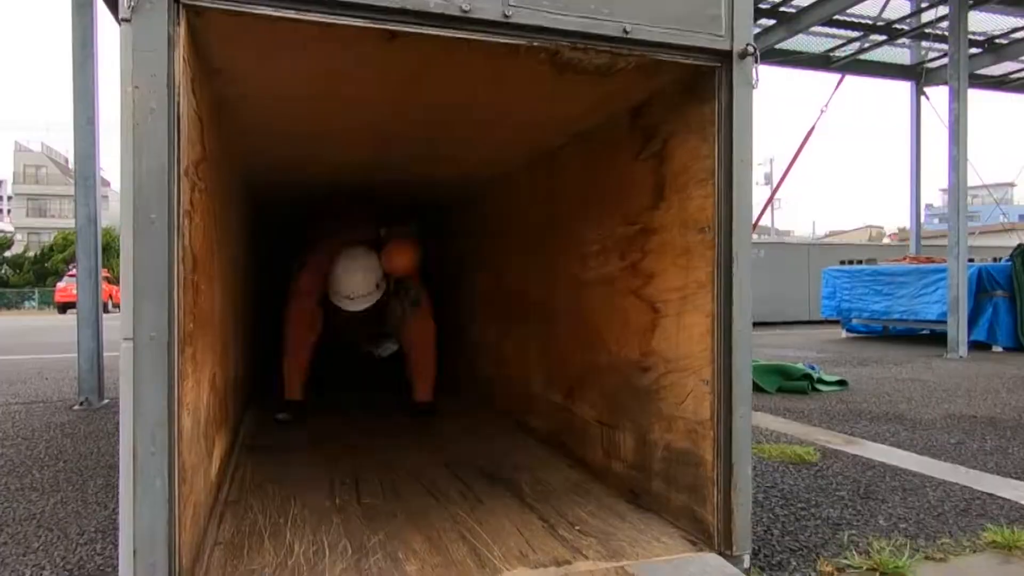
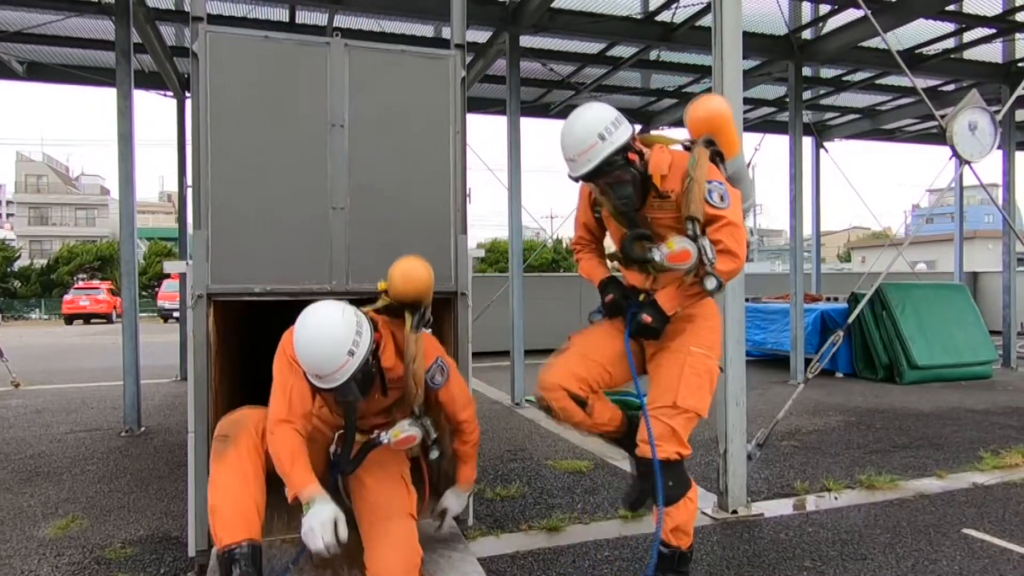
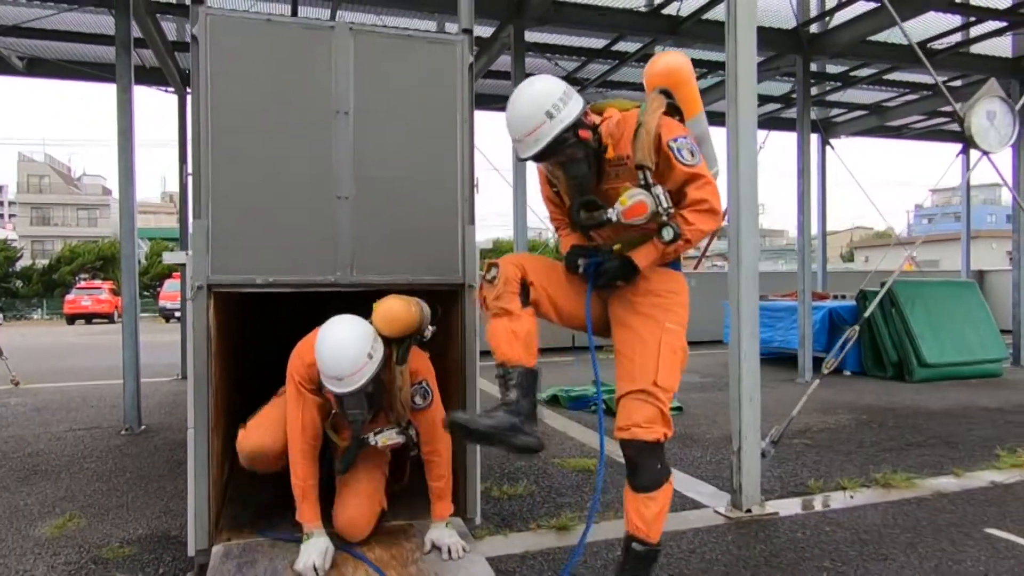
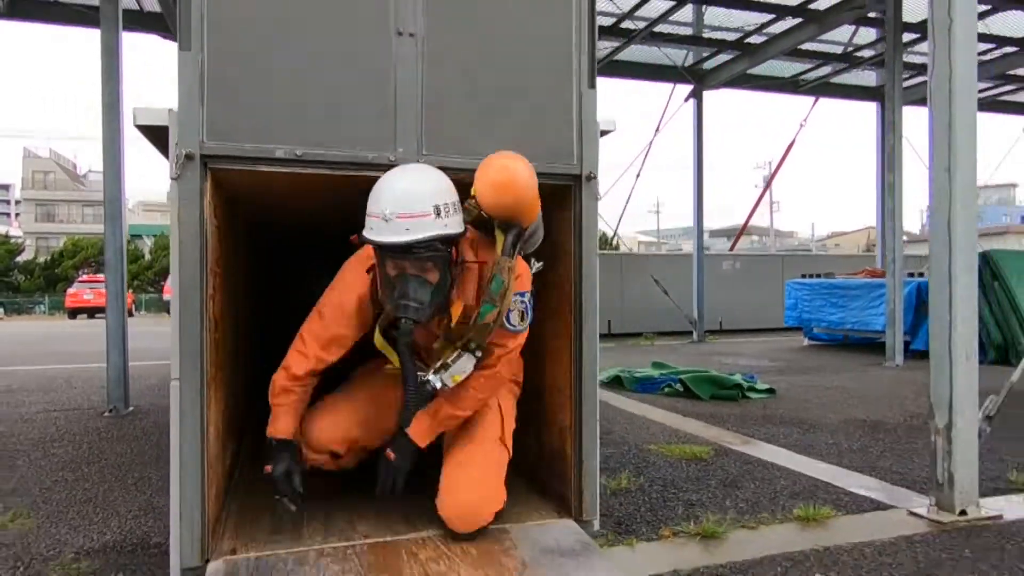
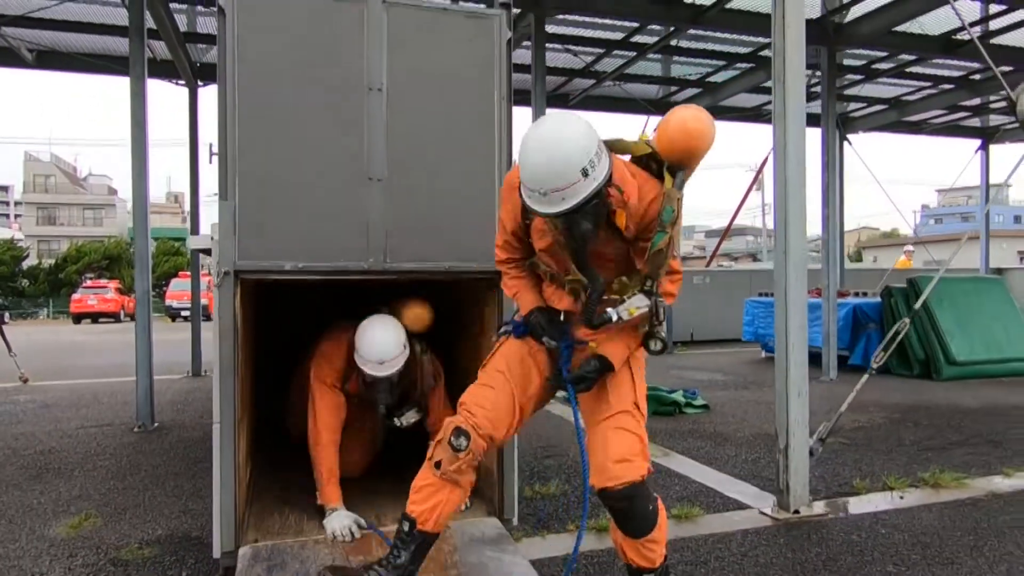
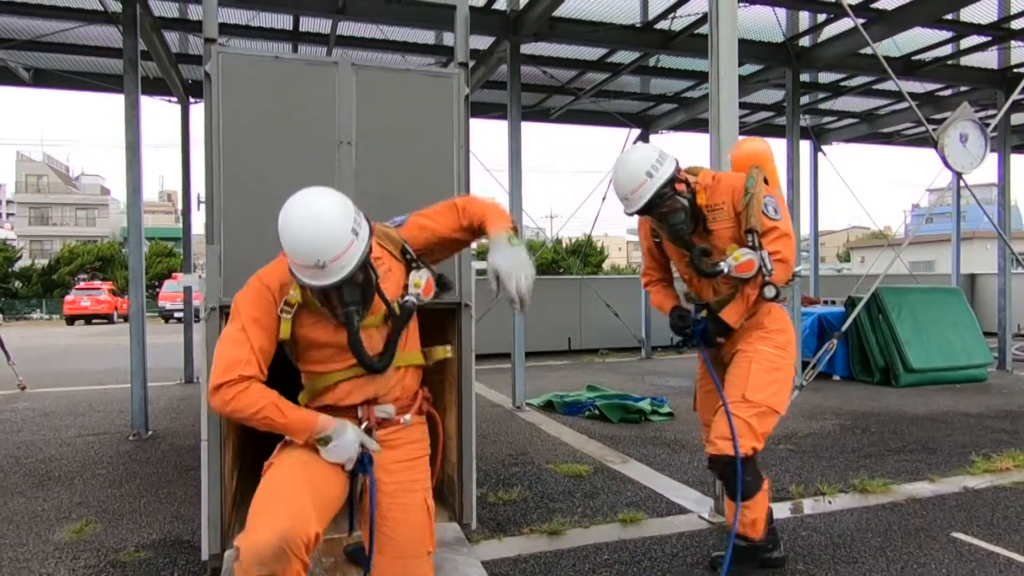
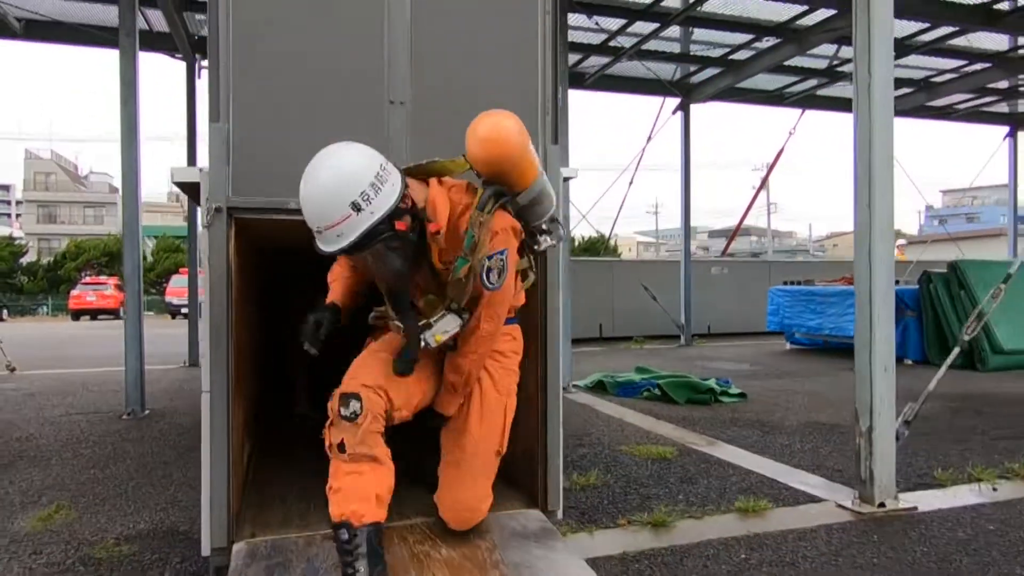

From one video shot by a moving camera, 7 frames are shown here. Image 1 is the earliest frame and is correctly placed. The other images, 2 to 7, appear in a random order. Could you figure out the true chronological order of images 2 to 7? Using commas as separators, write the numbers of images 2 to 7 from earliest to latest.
4, 7, 5, 3, 2, 6
